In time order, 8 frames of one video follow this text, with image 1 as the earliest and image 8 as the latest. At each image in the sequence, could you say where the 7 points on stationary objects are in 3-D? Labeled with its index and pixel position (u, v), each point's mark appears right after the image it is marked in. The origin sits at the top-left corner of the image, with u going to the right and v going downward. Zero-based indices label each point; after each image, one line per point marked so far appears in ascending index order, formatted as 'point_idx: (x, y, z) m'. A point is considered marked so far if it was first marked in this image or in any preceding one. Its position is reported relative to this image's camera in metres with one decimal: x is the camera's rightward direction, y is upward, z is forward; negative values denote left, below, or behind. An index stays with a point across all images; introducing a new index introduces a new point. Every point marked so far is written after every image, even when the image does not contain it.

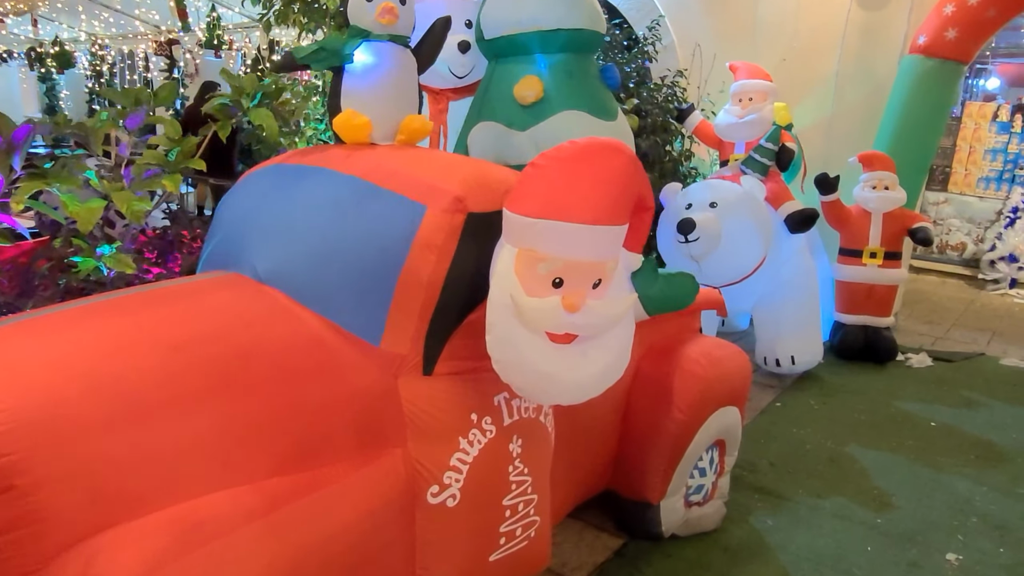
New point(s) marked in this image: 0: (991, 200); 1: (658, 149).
0: (+3.8, +0.7, +5.7) m
1: (+0.7, +0.6, +3.3) m
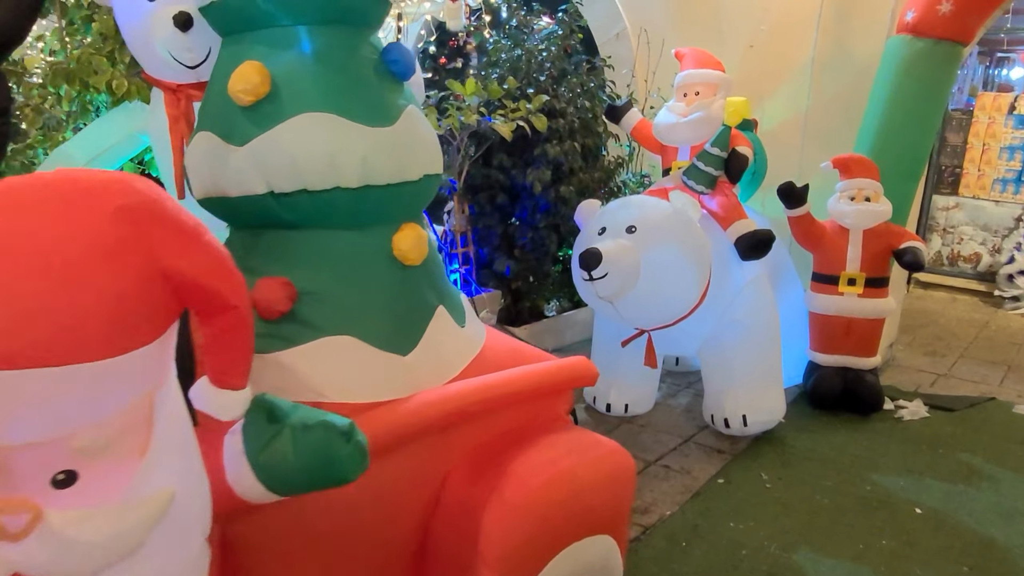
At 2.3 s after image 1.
0: (+3.5, +0.6, +5.0) m
1: (+0.2, +0.5, +2.7) m
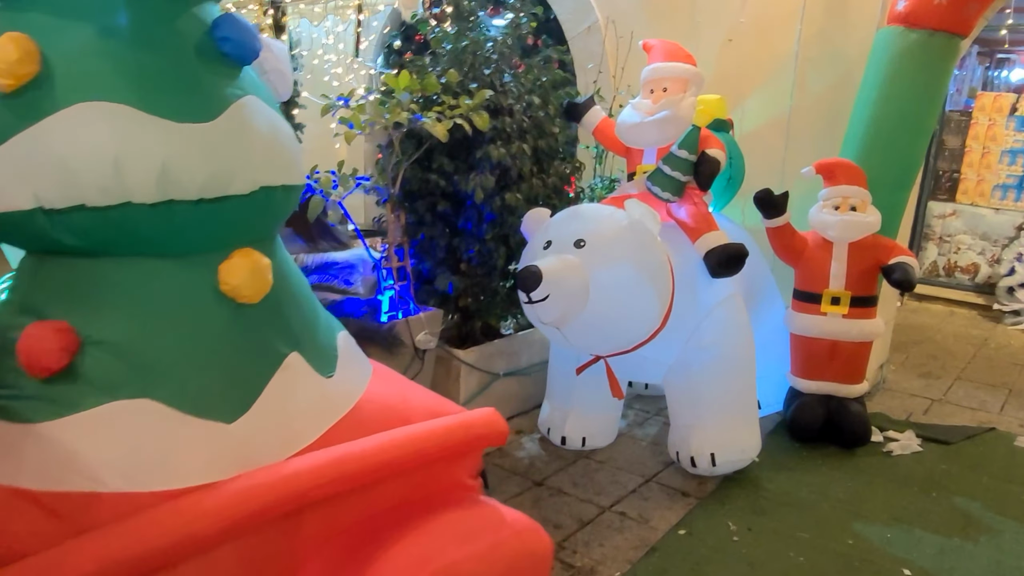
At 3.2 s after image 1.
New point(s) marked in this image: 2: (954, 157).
0: (+3.3, +0.5, +4.7) m
1: (0.0, +0.4, +2.4) m
2: (+3.0, +0.9, +4.9) m
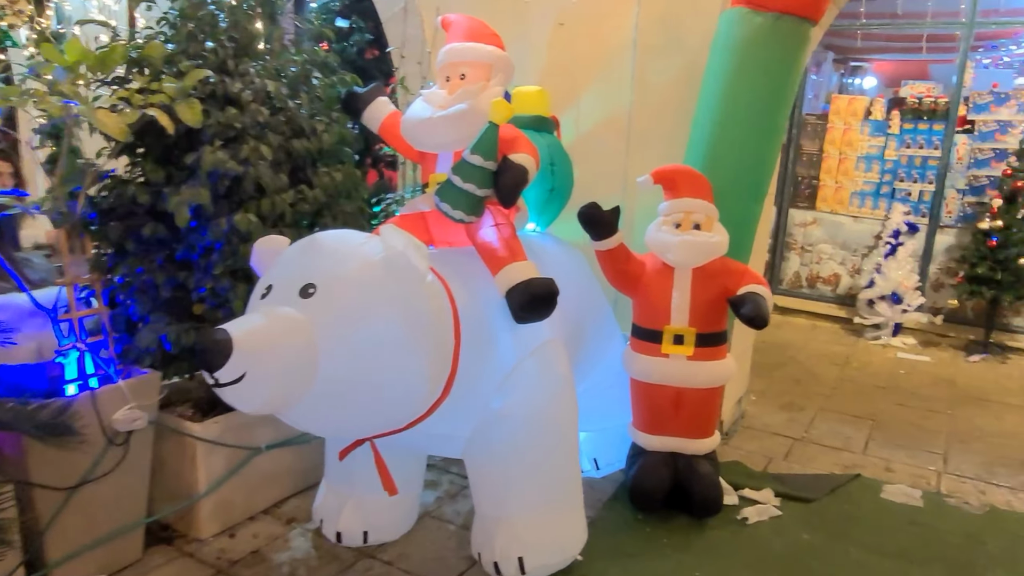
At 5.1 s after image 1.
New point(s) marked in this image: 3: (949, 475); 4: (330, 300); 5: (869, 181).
0: (+2.2, +0.4, +4.5) m
1: (-0.6, +0.3, +1.8) m
2: (+2.0, +0.8, +4.7) m
3: (+1.5, -0.7, +2.5) m
4: (-0.3, 0.0, +1.4) m
5: (+2.2, +0.7, +4.5) m
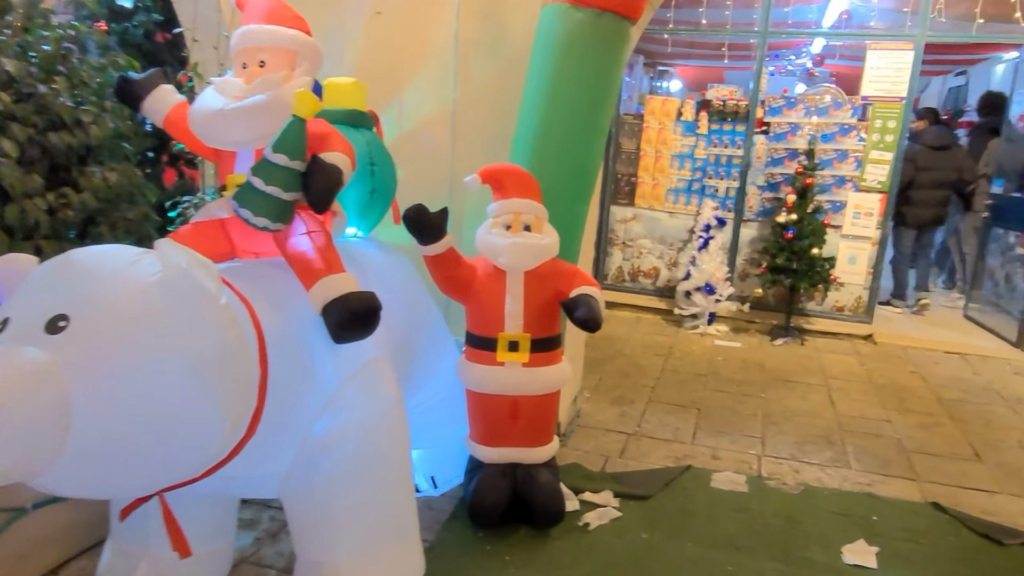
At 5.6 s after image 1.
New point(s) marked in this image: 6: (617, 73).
0: (+1.1, +0.5, +4.8) m
1: (-1.0, +0.2, +1.4) m
2: (+0.8, +0.9, +4.9) m
3: (+0.9, -0.6, +2.7) m
4: (-0.6, -0.1, +1.1) m
5: (+1.1, +0.7, +4.8) m
6: (+0.3, +0.7, +2.2) m
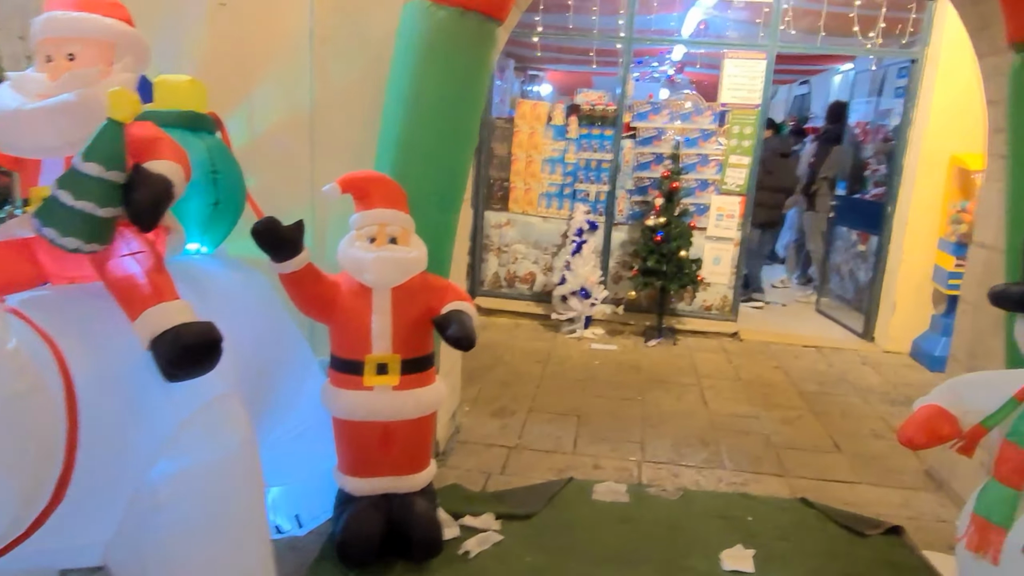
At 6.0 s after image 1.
0: (+0.3, +0.5, +4.8) m
1: (-1.2, +0.2, +1.1) m
2: (-0.1, +0.8, +4.8) m
3: (+0.5, -0.7, +2.7) m
4: (-0.8, -0.1, +0.9) m
5: (+0.3, +0.7, +4.8) m
6: (-0.1, +0.6, +2.1) m
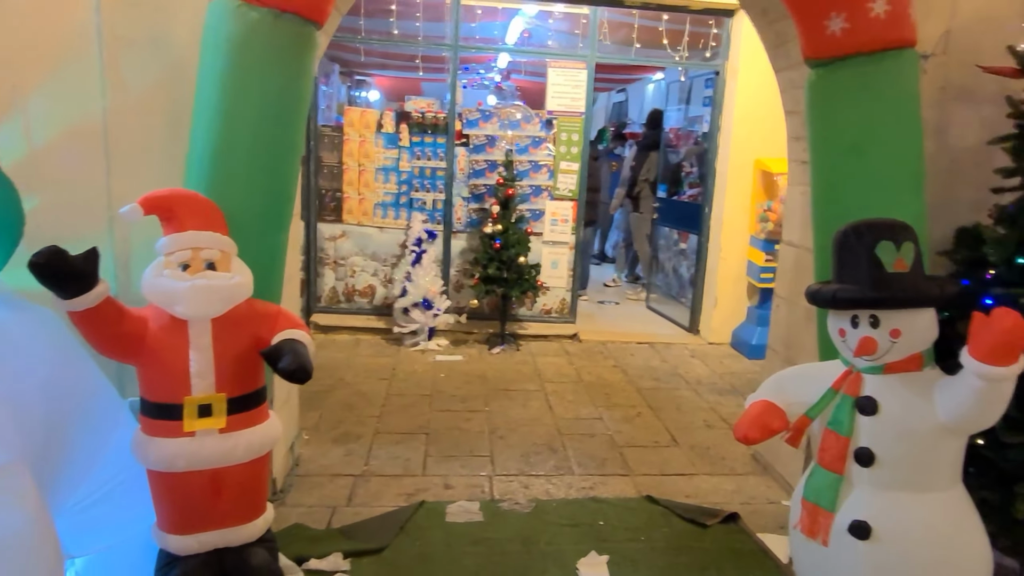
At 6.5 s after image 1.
0: (-0.8, +0.4, +4.6) m
1: (-1.4, +0.1, +0.8) m
2: (-1.1, +0.7, +4.6) m
3: (-0.1, -0.7, +2.6) m
4: (-1.0, -0.2, +0.6) m
5: (-0.8, +0.6, +4.6) m
6: (-0.6, +0.6, +1.9) m
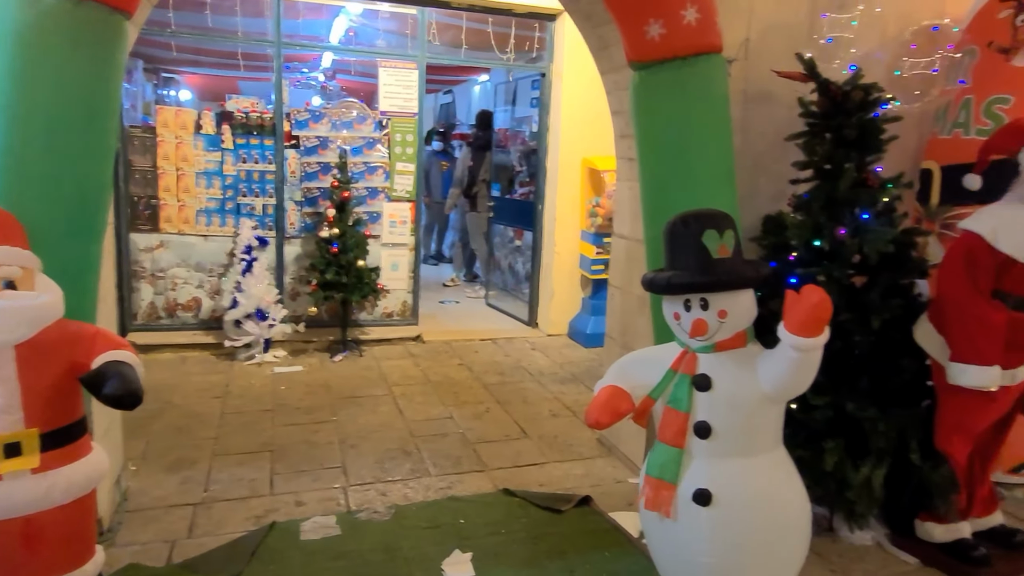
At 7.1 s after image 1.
0: (-1.8, +0.3, +4.4) m
1: (-1.5, 0.0, +0.4) m
2: (-2.2, +0.6, +4.2) m
3: (-0.6, -0.7, +2.5) m
4: (-1.1, -0.3, +0.4) m
5: (-1.8, +0.5, +4.3) m
6: (-1.0, +0.5, +1.8) m
